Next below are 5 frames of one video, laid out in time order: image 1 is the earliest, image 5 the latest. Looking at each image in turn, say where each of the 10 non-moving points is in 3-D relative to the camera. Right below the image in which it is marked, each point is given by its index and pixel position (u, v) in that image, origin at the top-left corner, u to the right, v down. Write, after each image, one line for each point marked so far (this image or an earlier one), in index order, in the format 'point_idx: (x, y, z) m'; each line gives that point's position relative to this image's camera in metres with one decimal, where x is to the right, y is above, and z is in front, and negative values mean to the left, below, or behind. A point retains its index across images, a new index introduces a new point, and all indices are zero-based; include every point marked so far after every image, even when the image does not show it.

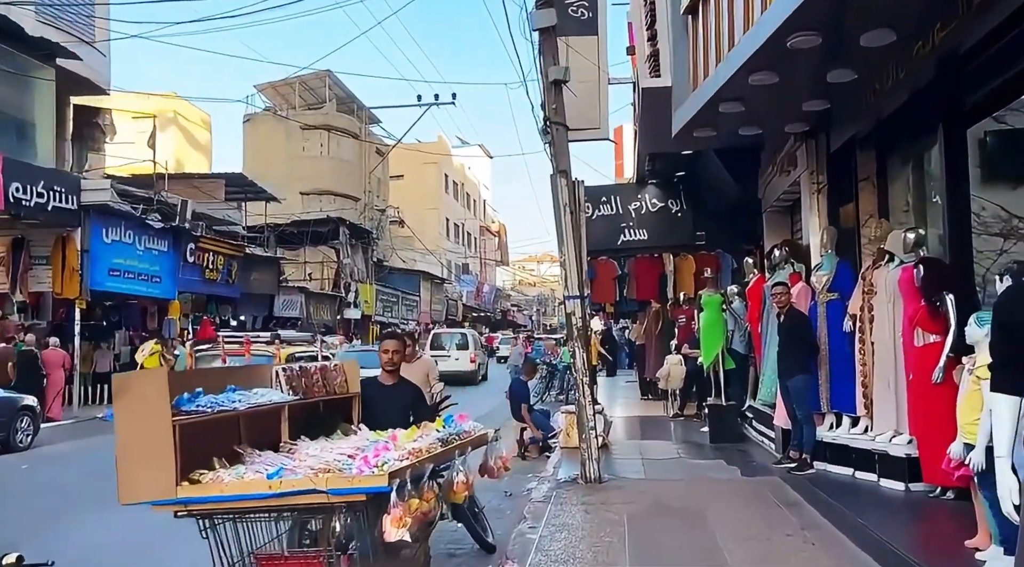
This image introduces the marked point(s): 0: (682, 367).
0: (+2.4, -1.2, +12.9) m
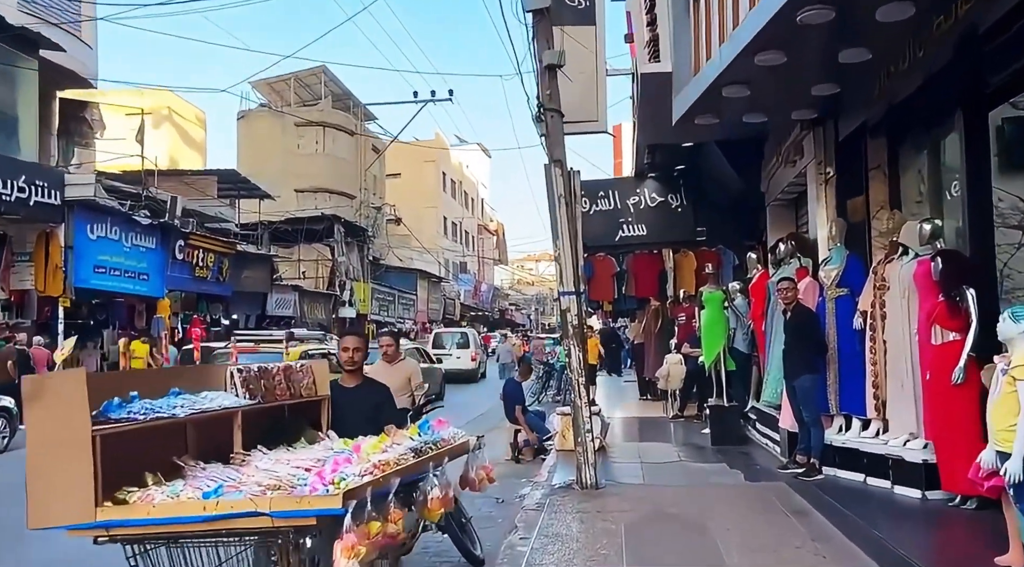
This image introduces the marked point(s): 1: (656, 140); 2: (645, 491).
0: (+2.3, -1.1, +12.5) m
1: (+1.7, +1.7, +10.8) m
2: (+1.1, -1.7, +7.3) m
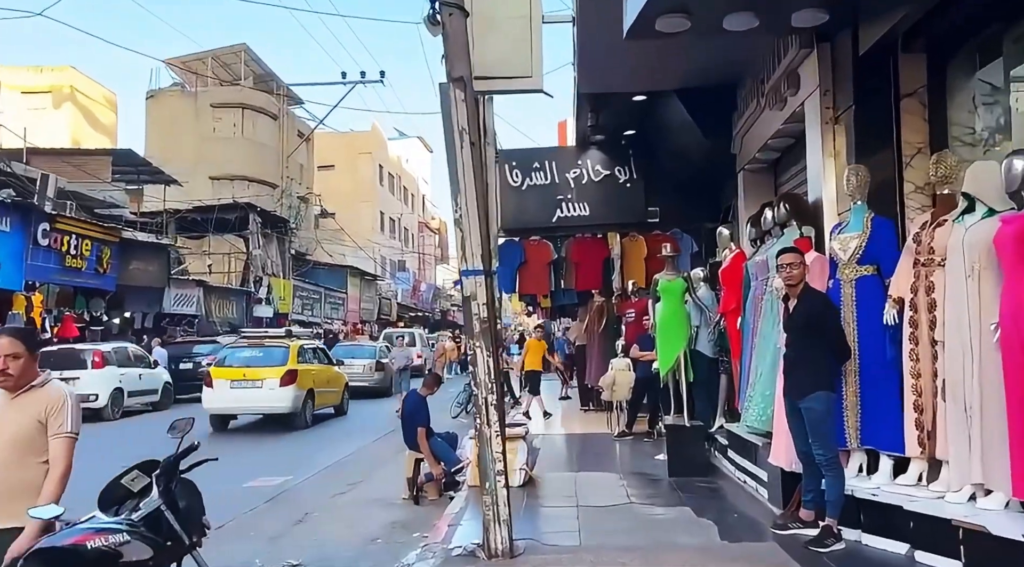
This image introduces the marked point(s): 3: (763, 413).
0: (+1.3, -1.0, +10.2) m
1: (+0.8, +1.8, +8.5) m
2: (+0.4, -1.5, +5.0) m
3: (+1.6, -0.8, +5.8) m
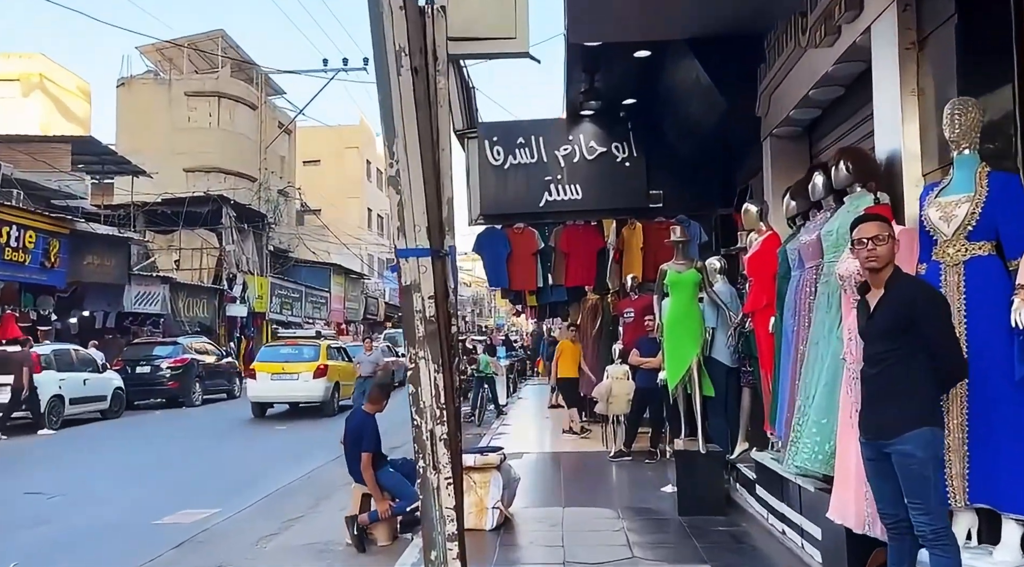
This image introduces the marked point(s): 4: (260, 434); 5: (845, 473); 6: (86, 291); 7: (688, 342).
0: (+1.1, -1.0, +8.7) m
1: (+0.6, +1.9, +7.0) m
2: (+0.2, -1.5, +3.5) m
3: (+1.4, -0.8, +4.2) m
4: (-4.0, -2.4, +14.4) m
5: (+1.4, -0.8, +3.8) m
6: (-9.3, -0.2, +19.9) m
7: (+1.3, -0.4, +6.5) m
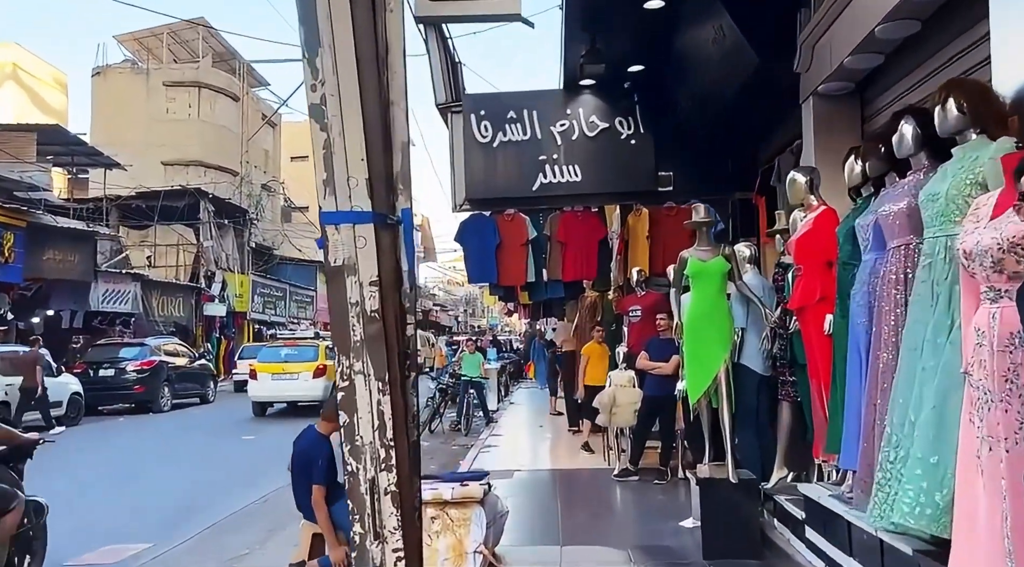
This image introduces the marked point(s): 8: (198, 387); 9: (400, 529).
0: (+1.0, -0.9, +7.5) m
1: (+0.6, +2.0, +5.8) m
2: (+0.2, -1.4, +2.3) m
3: (+1.3, -0.7, +3.1) m
4: (-4.1, -2.3, +13.2) m
5: (+1.3, -0.8, +2.6) m
6: (-9.5, -0.1, +18.6) m
7: (+1.2, -0.3, +5.3) m
8: (-6.7, -2.2, +19.3) m
9: (-0.3, -0.7, +2.6) m
